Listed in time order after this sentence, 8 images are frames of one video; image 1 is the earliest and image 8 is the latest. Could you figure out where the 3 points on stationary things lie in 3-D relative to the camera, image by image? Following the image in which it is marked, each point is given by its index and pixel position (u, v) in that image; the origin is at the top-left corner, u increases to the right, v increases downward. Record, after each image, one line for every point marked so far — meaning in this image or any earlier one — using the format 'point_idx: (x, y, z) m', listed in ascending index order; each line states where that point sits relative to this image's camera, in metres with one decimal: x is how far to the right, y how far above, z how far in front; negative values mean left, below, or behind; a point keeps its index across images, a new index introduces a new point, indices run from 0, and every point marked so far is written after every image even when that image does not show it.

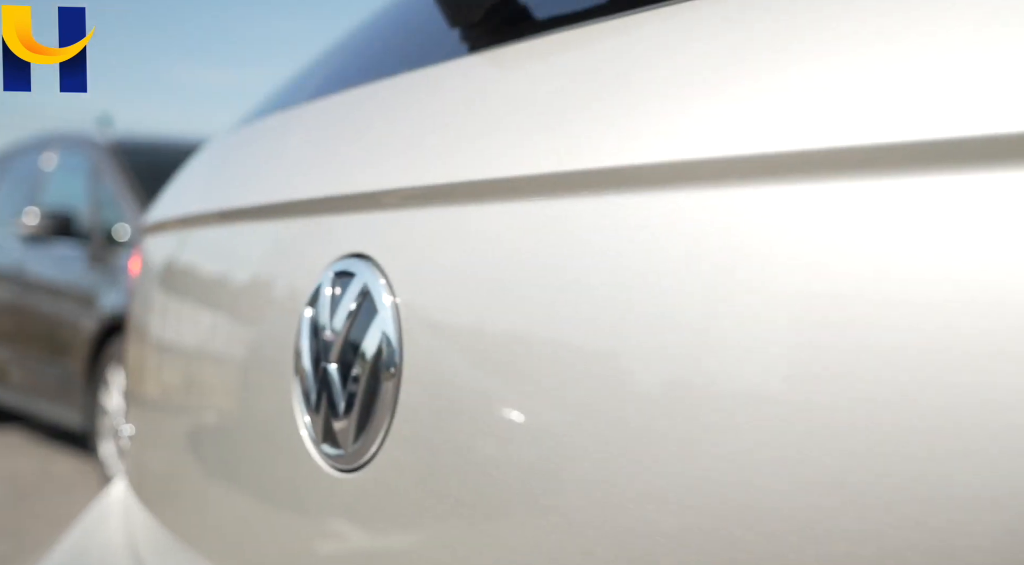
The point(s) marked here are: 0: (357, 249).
0: (-0.1, 0.0, +0.6) m
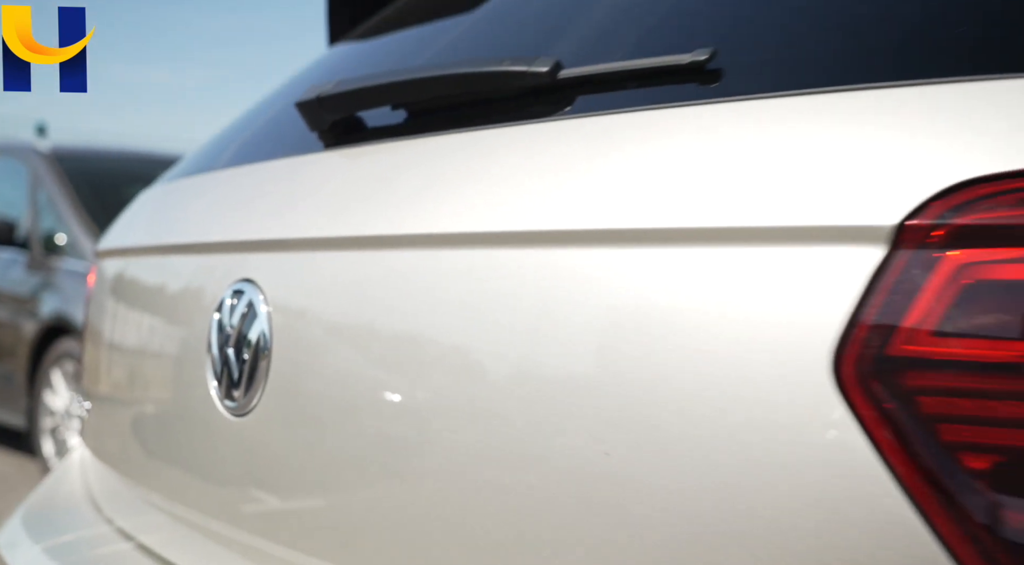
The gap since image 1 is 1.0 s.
0: (-0.3, 0.0, +1.0) m
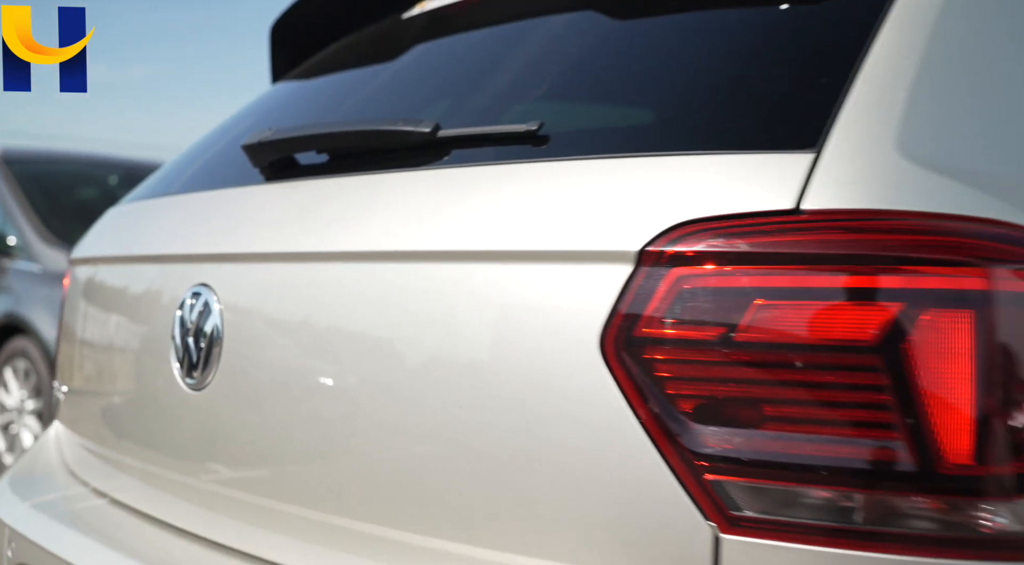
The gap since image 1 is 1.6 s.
0: (-0.4, 0.0, +1.2) m
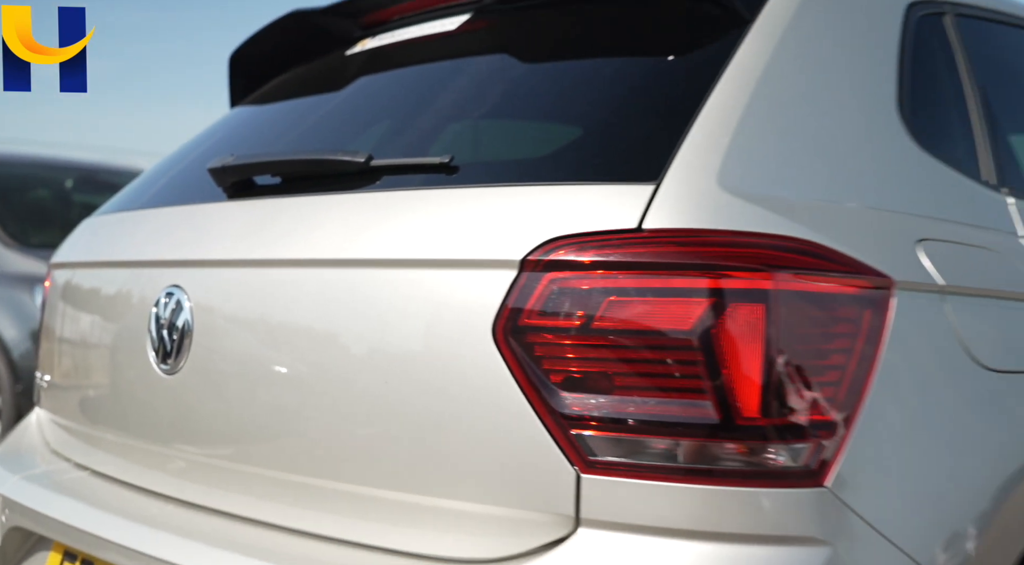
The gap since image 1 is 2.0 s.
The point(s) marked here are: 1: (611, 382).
0: (-0.5, 0.0, +1.4) m
1: (+0.1, -0.1, +1.0) m
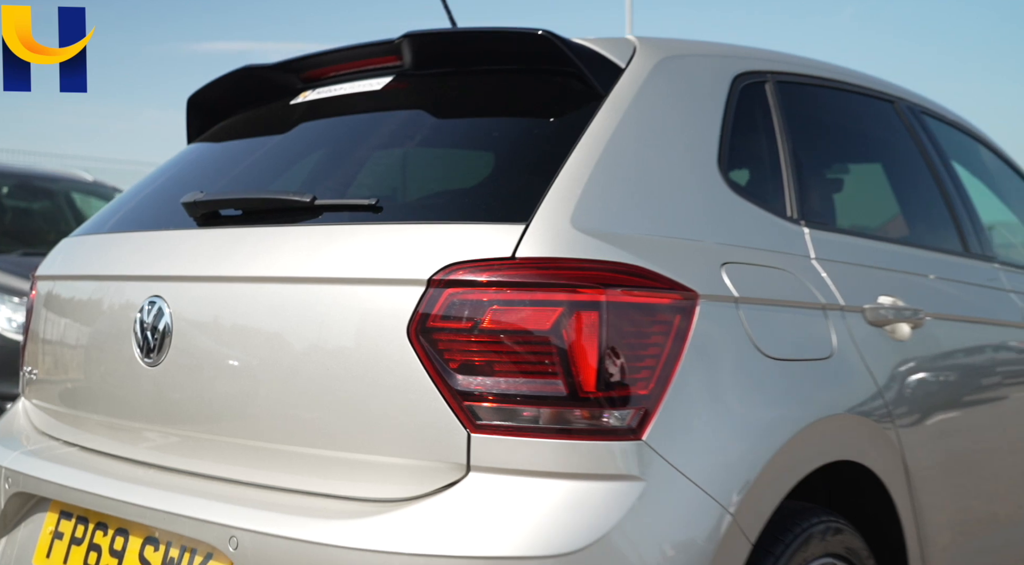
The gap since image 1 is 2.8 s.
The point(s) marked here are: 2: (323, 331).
0: (-0.7, 0.0, +1.7) m
1: (0.0, -0.1, +1.4) m
2: (-0.3, -0.1, +1.5) m
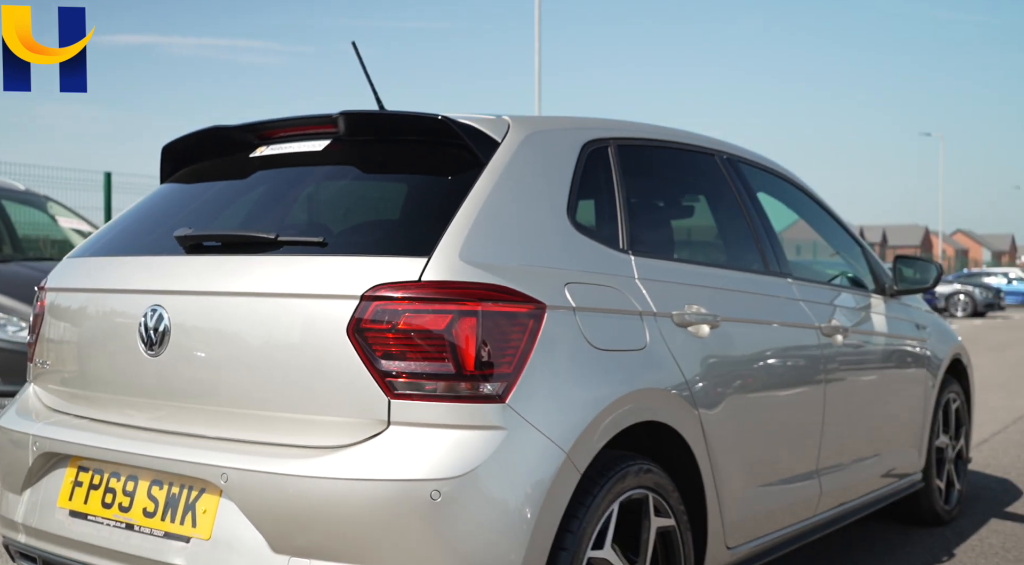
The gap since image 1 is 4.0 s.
0: (-0.9, -0.1, +2.3) m
1: (-0.2, -0.2, +2.0) m
2: (-0.5, -0.1, +2.1) m
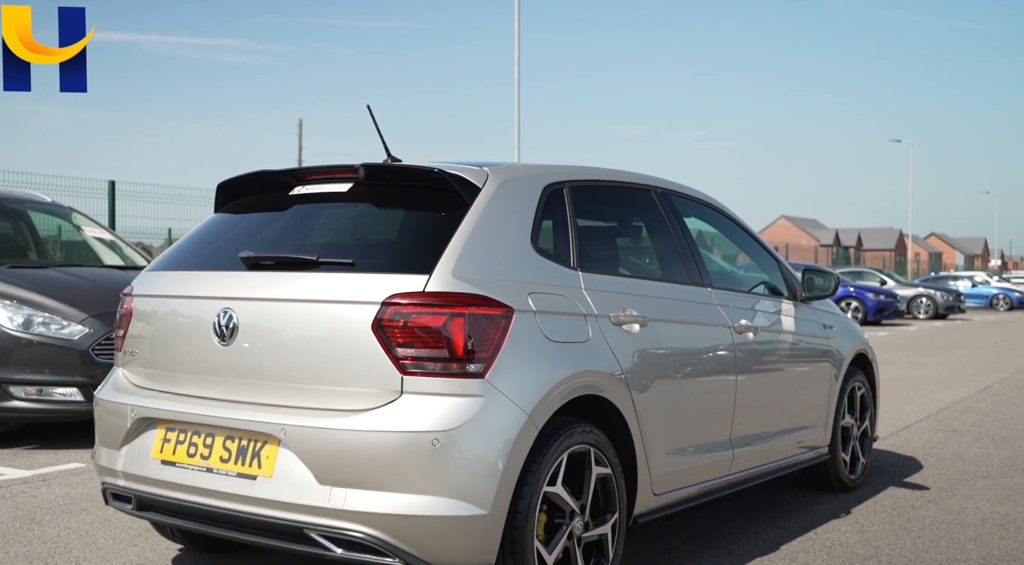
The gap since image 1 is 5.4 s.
0: (-1.0, -0.1, +3.1) m
1: (-0.3, -0.2, +2.8) m
2: (-0.6, -0.1, +2.9) m
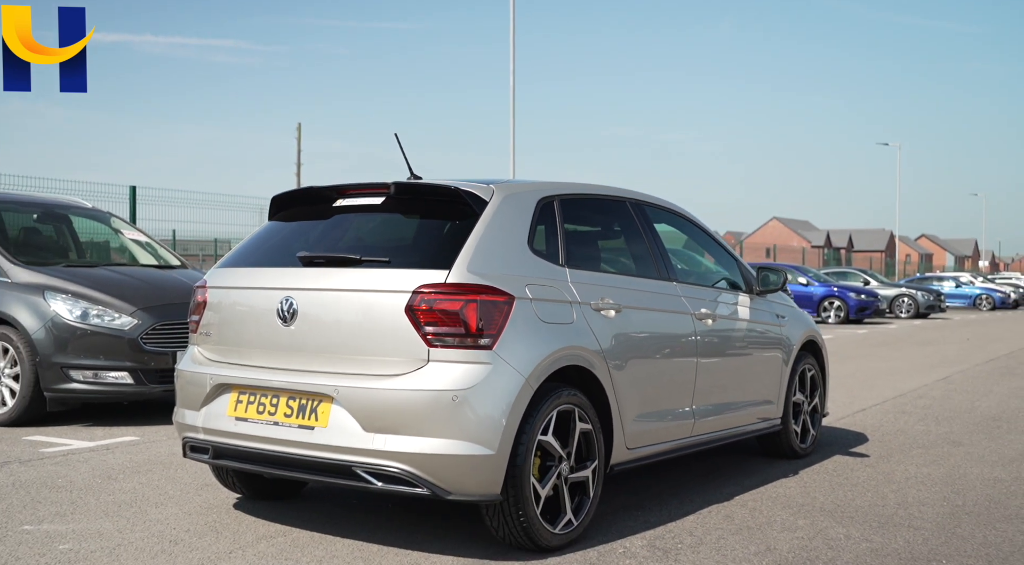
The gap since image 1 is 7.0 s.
0: (-1.0, -0.1, +3.9) m
1: (-0.3, -0.2, +3.6) m
2: (-0.6, -0.1, +3.7) m
